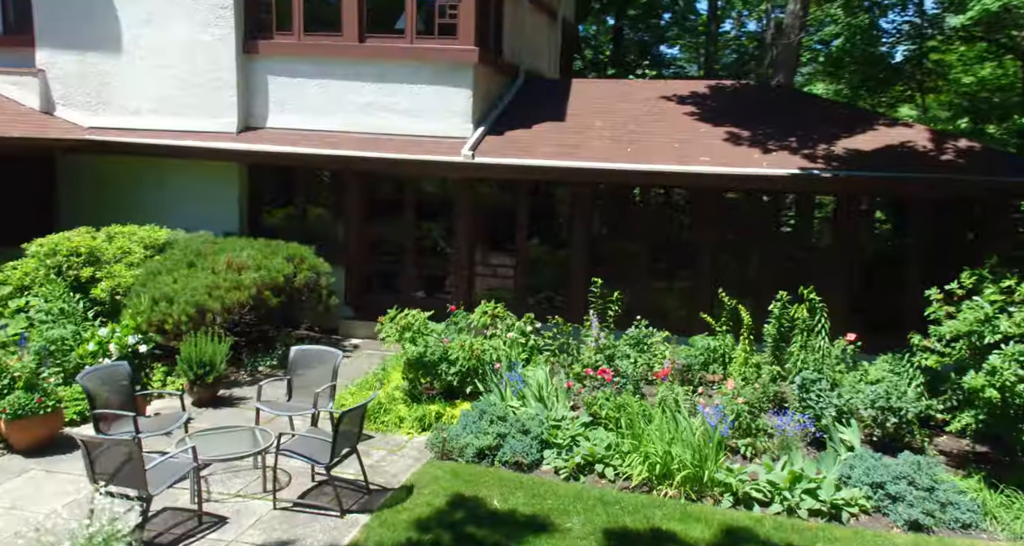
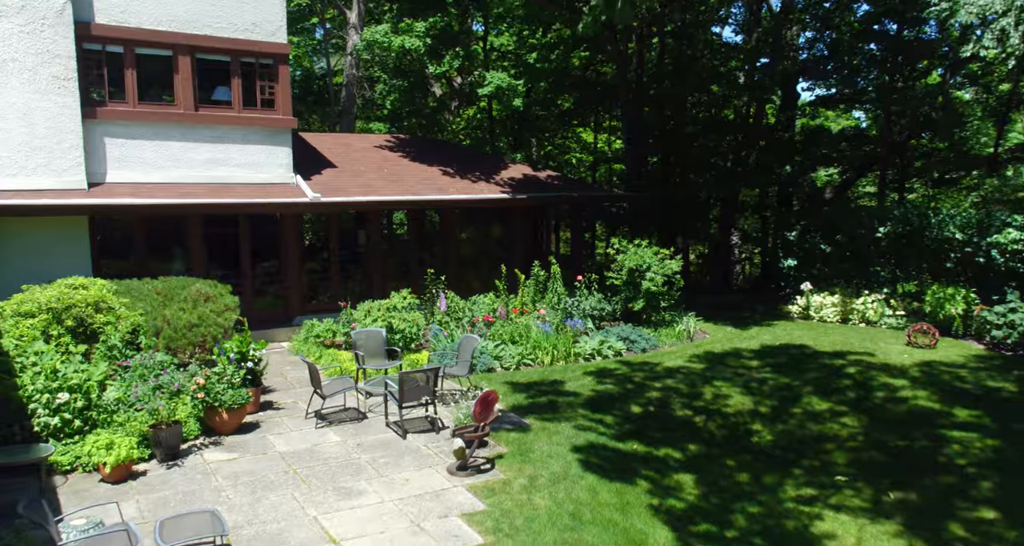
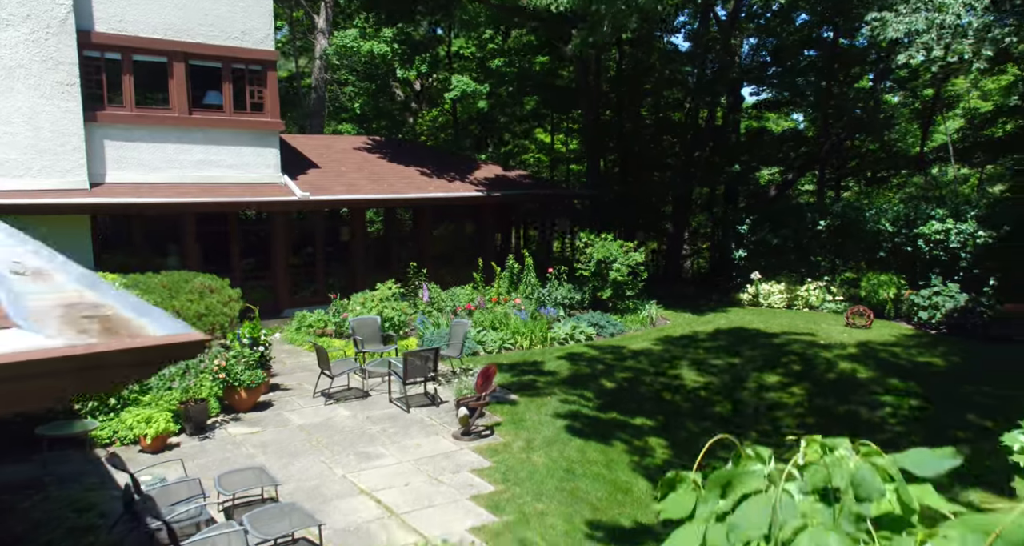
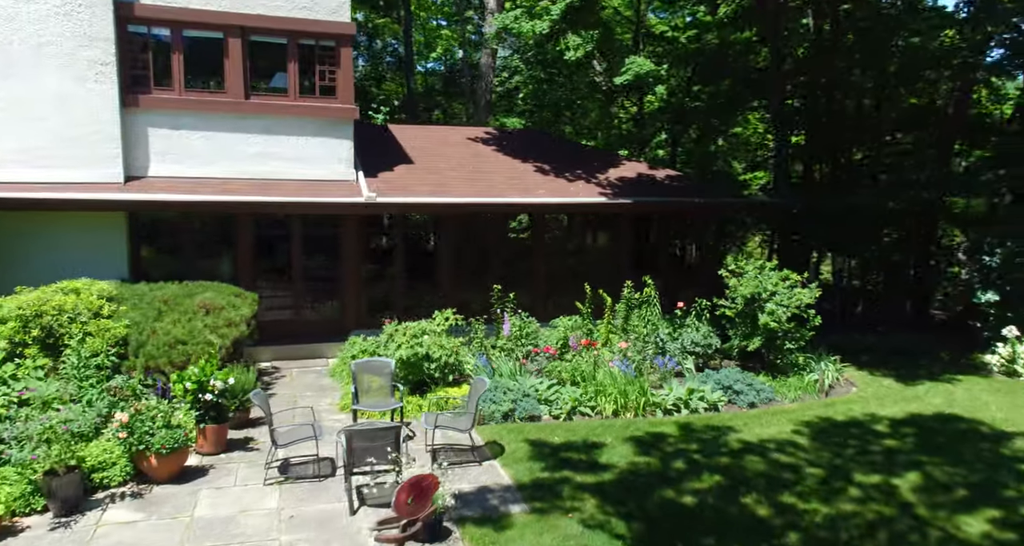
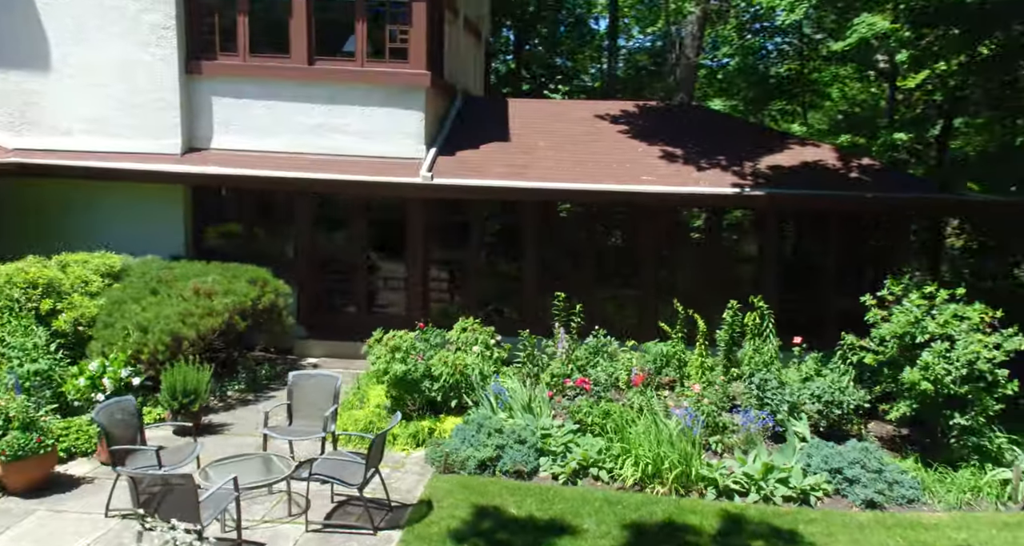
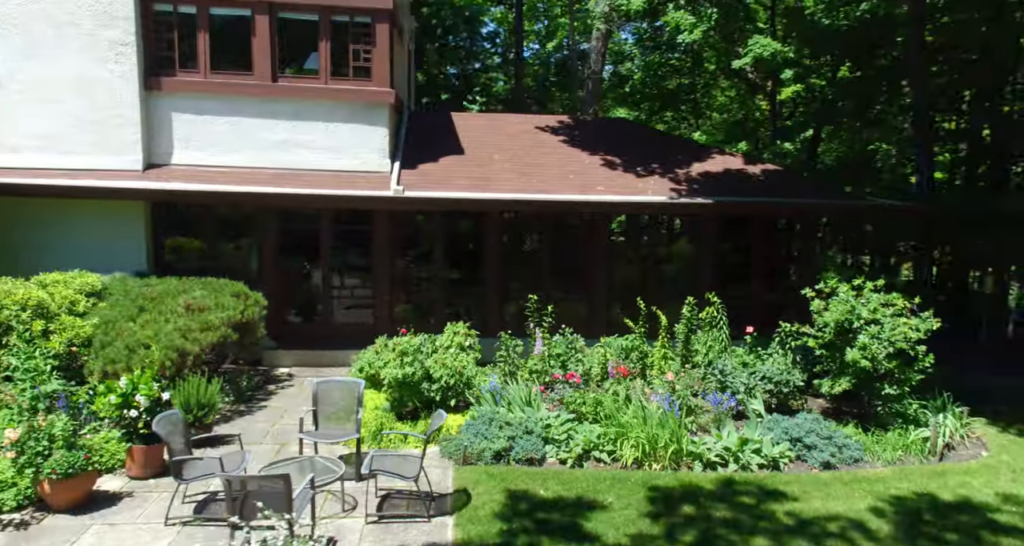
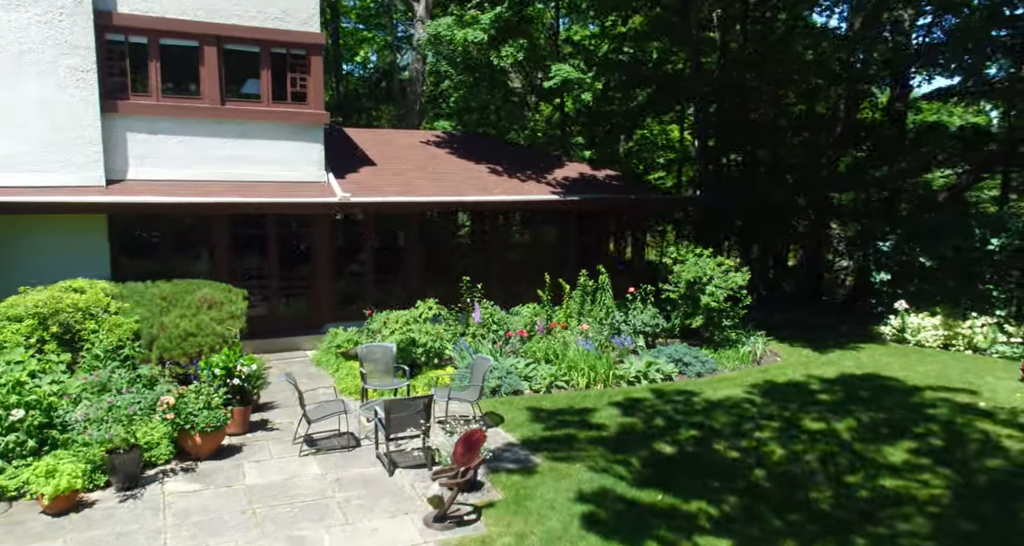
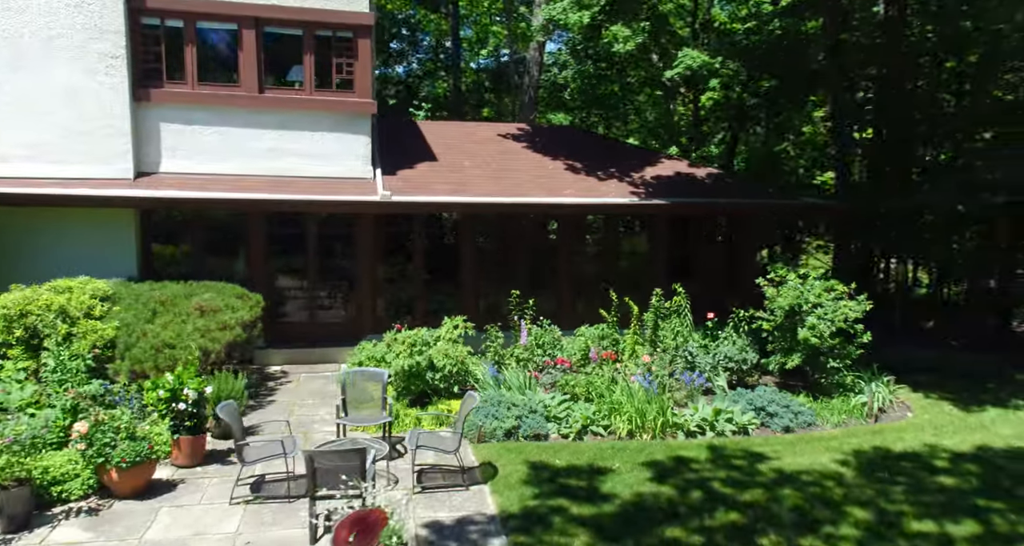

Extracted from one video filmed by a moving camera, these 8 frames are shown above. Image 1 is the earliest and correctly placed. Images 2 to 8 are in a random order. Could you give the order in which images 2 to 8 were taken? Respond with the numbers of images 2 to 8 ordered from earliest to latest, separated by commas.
5, 6, 8, 4, 7, 2, 3
